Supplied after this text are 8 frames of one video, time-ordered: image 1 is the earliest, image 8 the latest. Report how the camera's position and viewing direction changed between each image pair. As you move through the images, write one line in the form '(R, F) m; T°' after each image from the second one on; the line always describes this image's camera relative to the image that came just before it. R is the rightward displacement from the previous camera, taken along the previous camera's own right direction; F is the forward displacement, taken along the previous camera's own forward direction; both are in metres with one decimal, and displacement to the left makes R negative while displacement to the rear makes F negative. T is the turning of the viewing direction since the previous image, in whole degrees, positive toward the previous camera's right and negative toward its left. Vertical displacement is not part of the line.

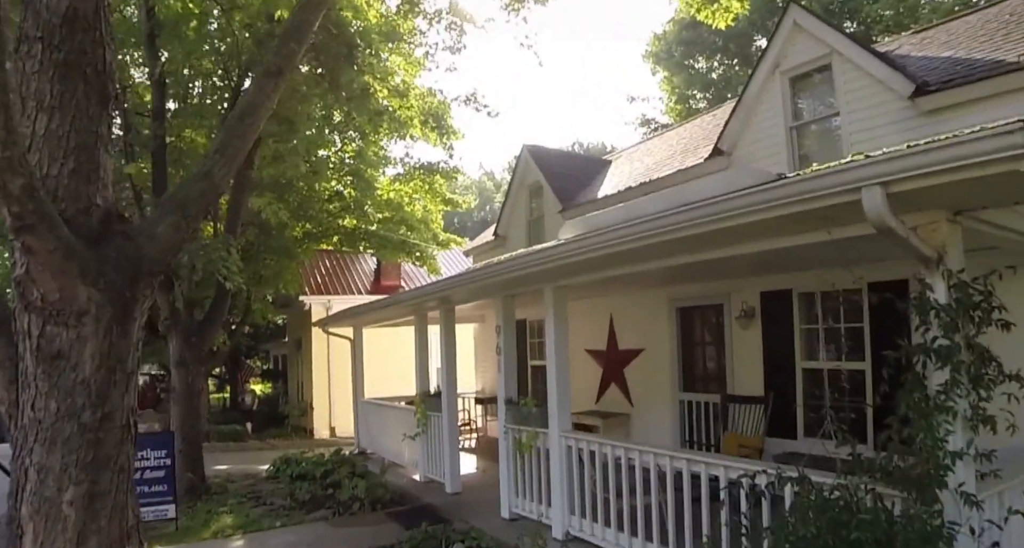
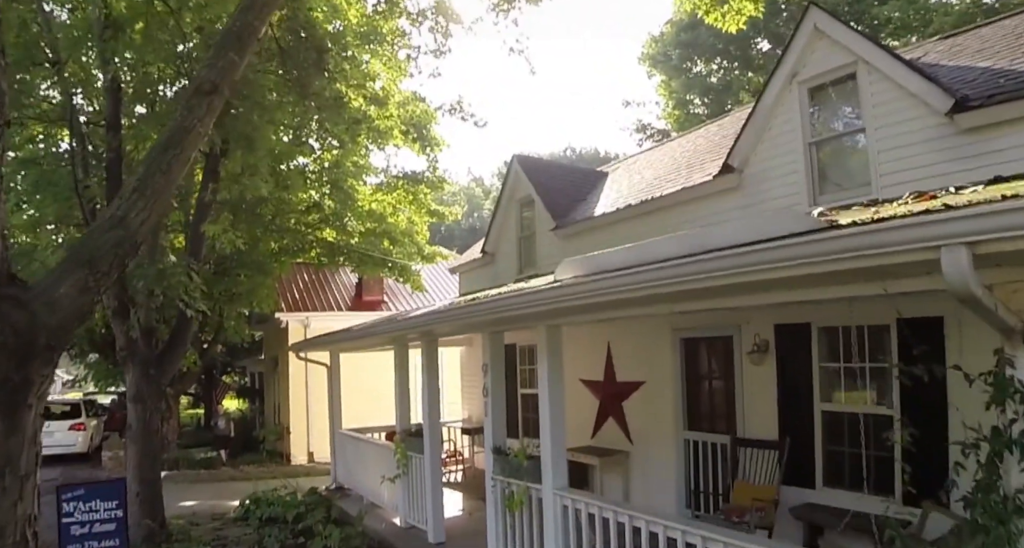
(0.0, +1.0) m; +1°
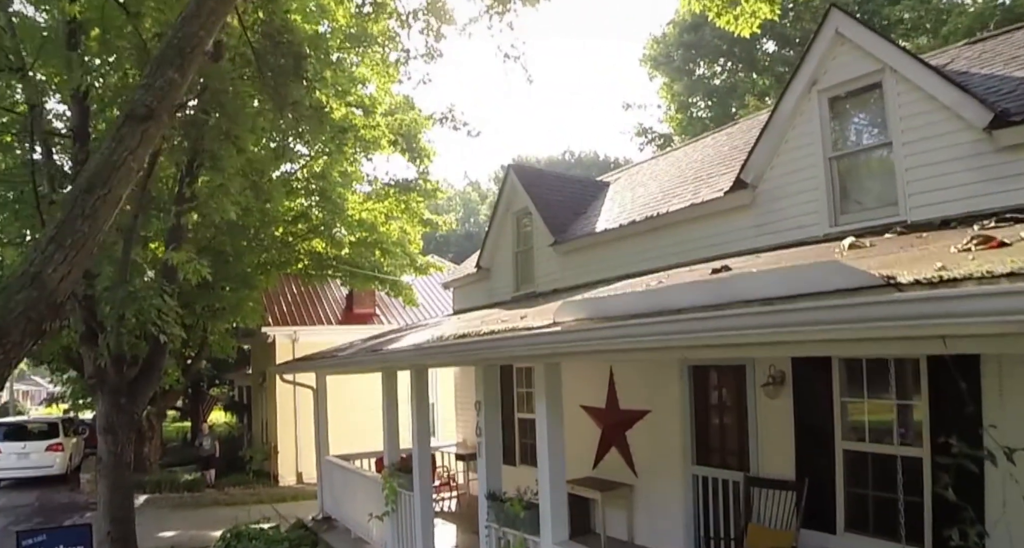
(0.0, +0.7) m; 0°
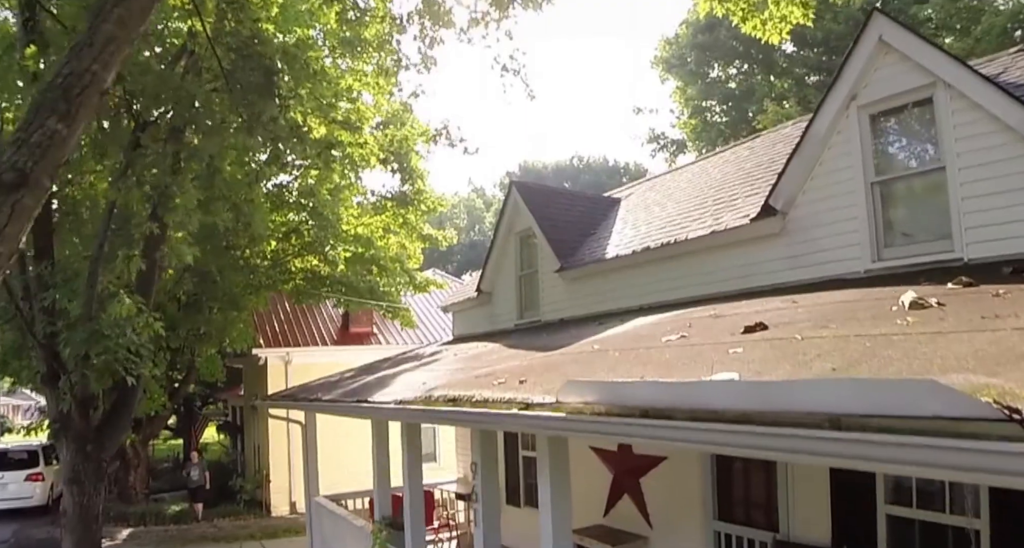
(+0.1, +0.9) m; -1°
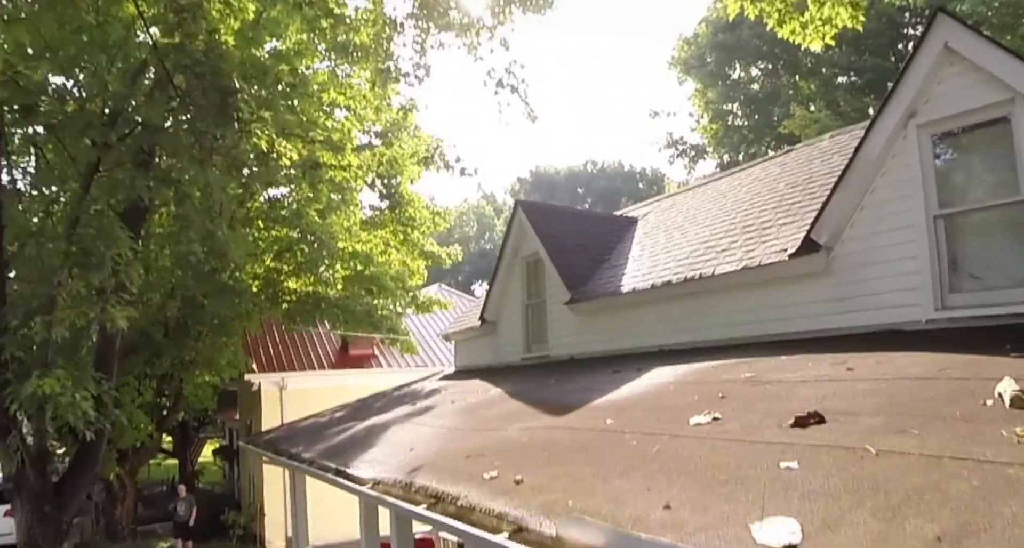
(+0.1, +1.0) m; -1°
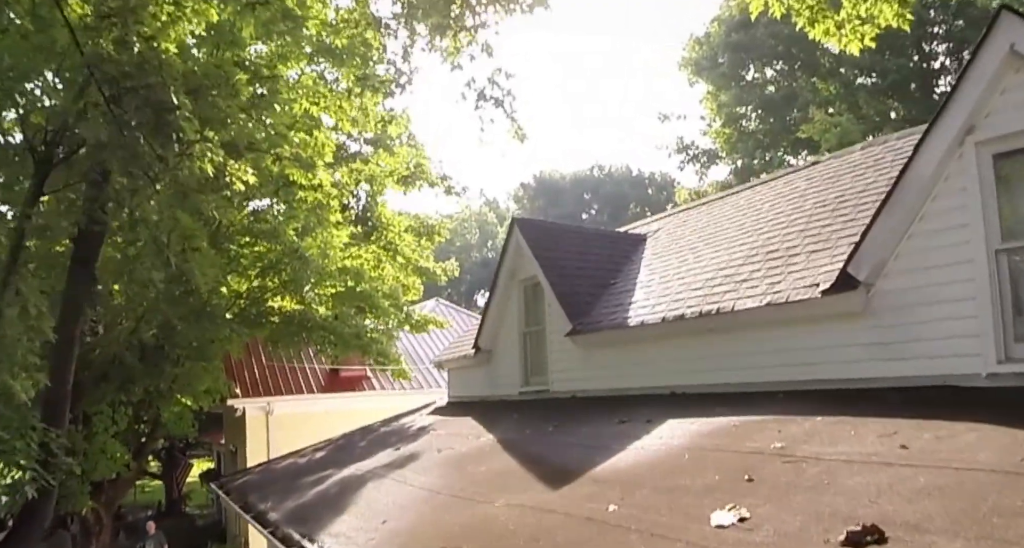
(+0.2, +0.9) m; -1°
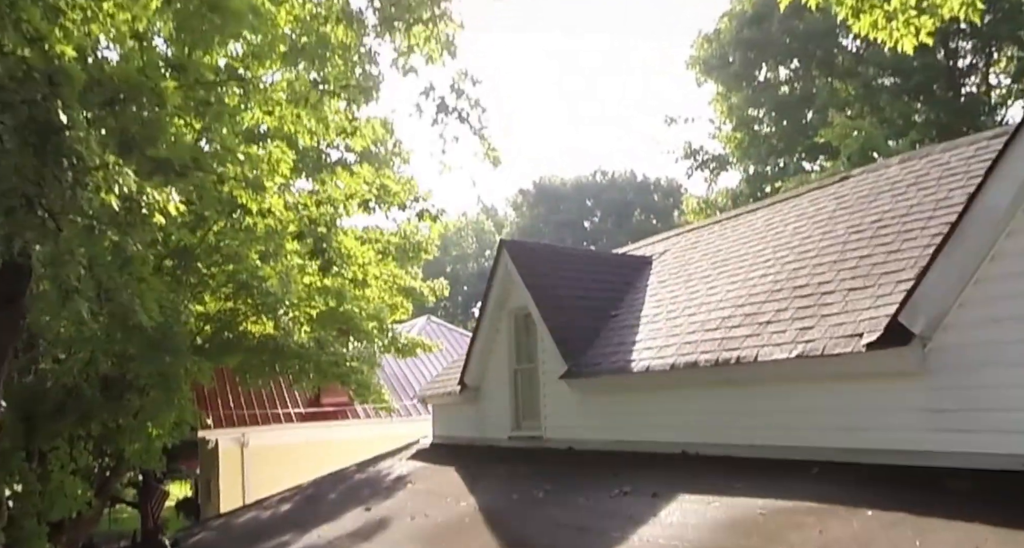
(+0.2, +1.1) m; 0°
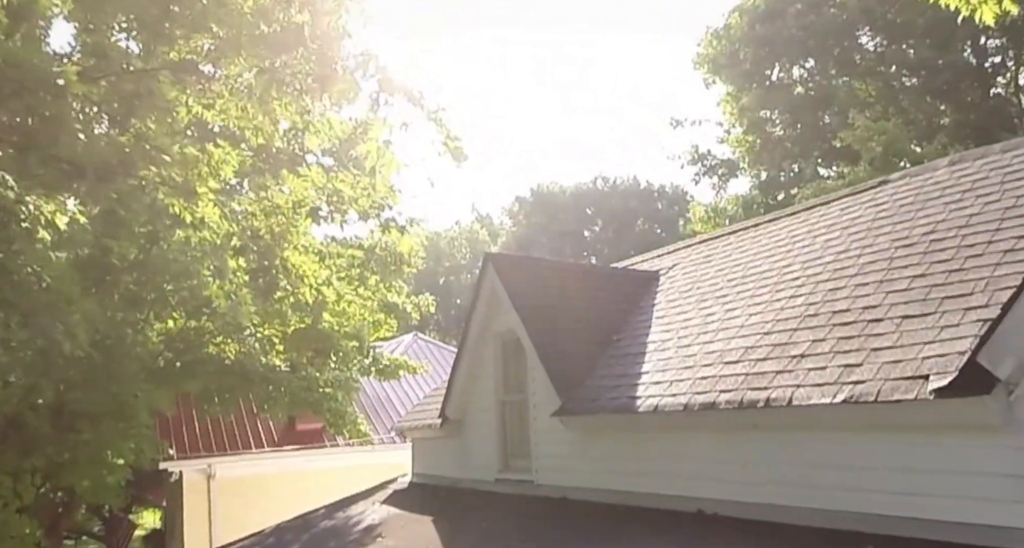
(+0.1, +1.1) m; 0°
